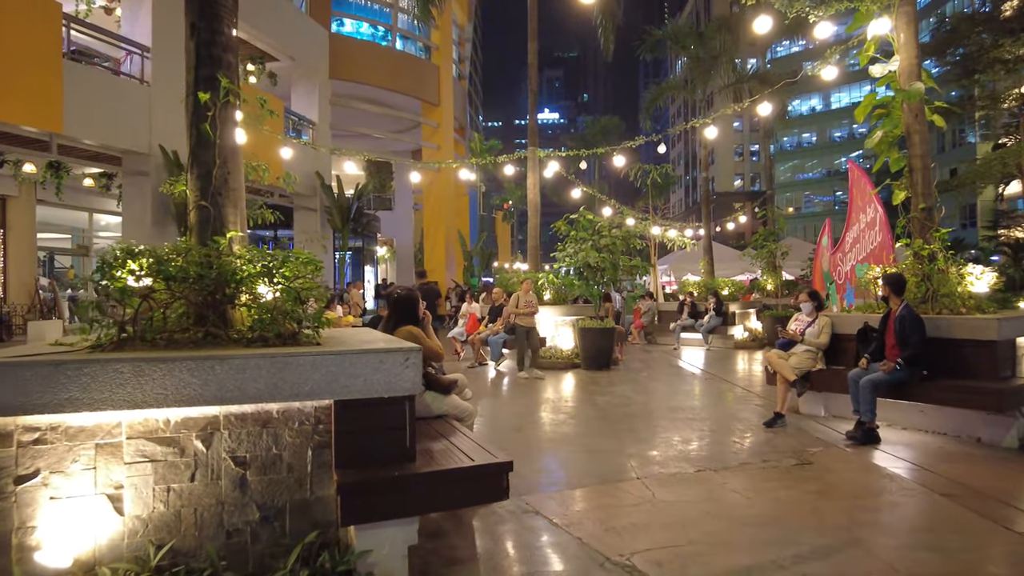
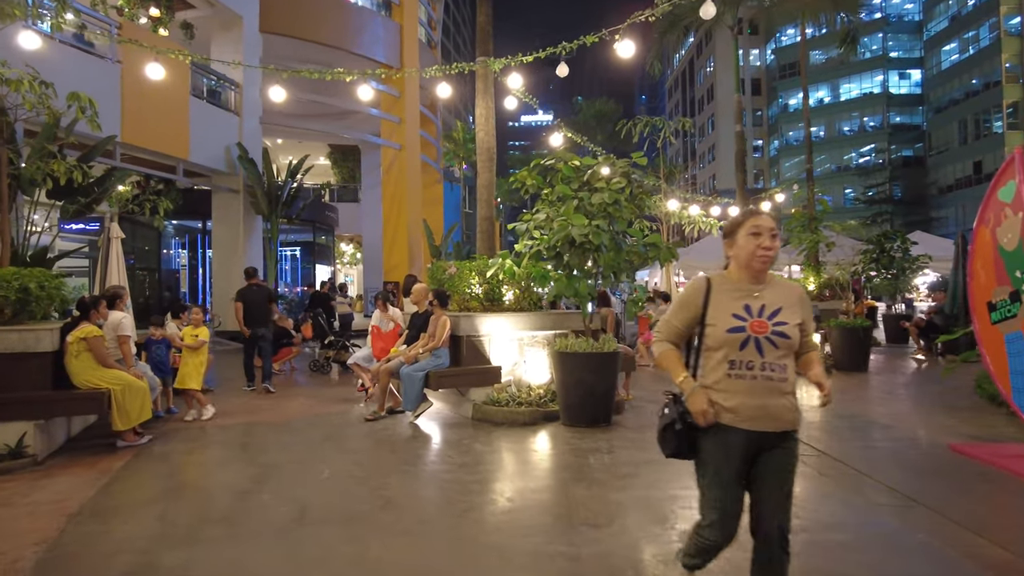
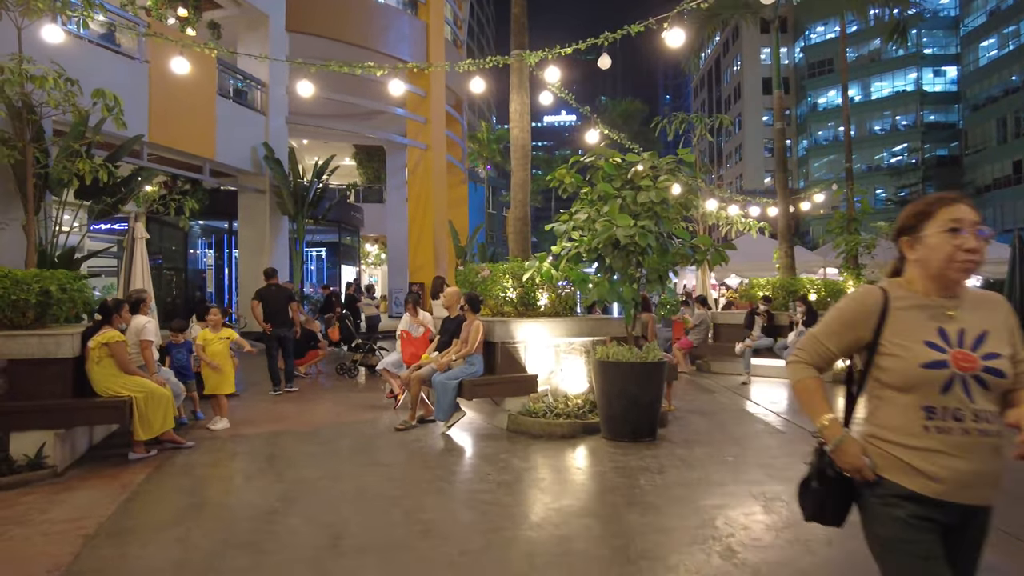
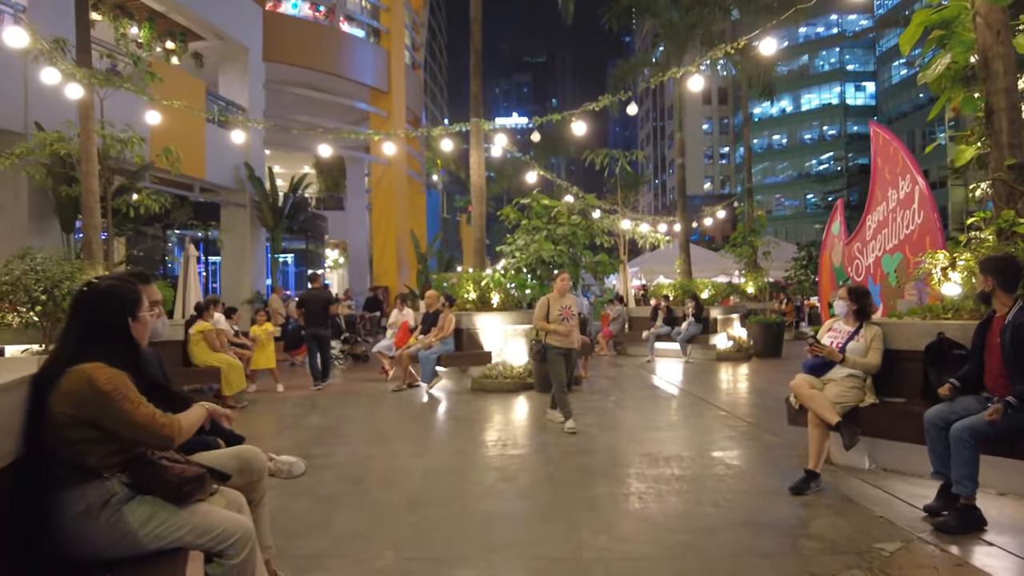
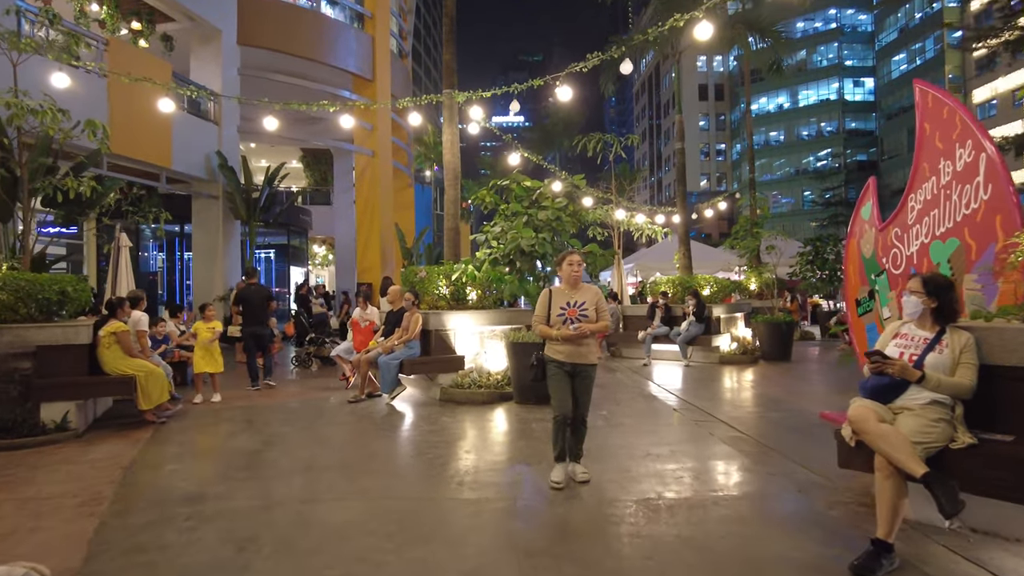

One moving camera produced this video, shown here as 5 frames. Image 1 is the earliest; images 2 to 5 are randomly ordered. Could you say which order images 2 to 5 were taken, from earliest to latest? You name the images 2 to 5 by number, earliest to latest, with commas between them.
4, 5, 2, 3
